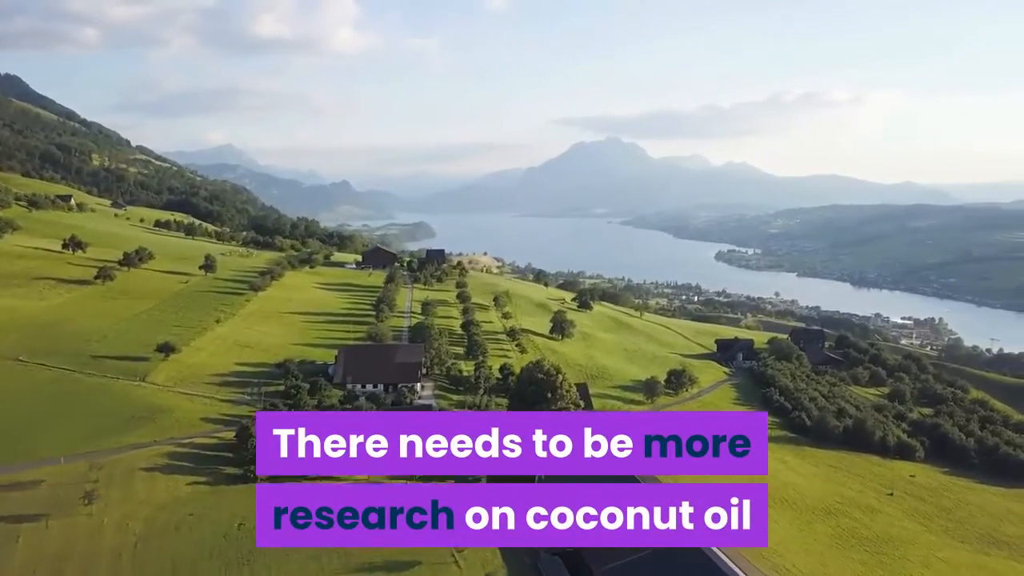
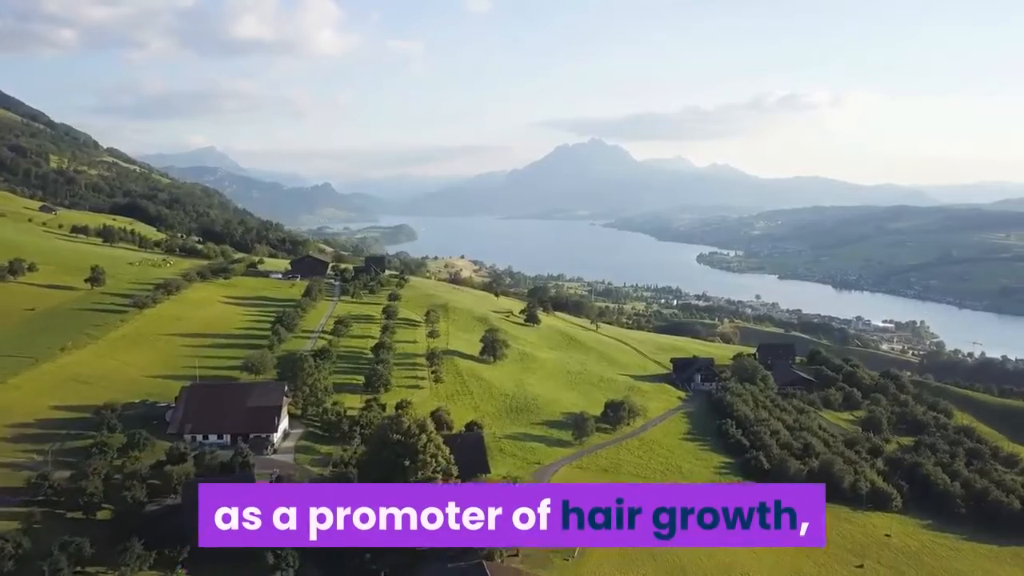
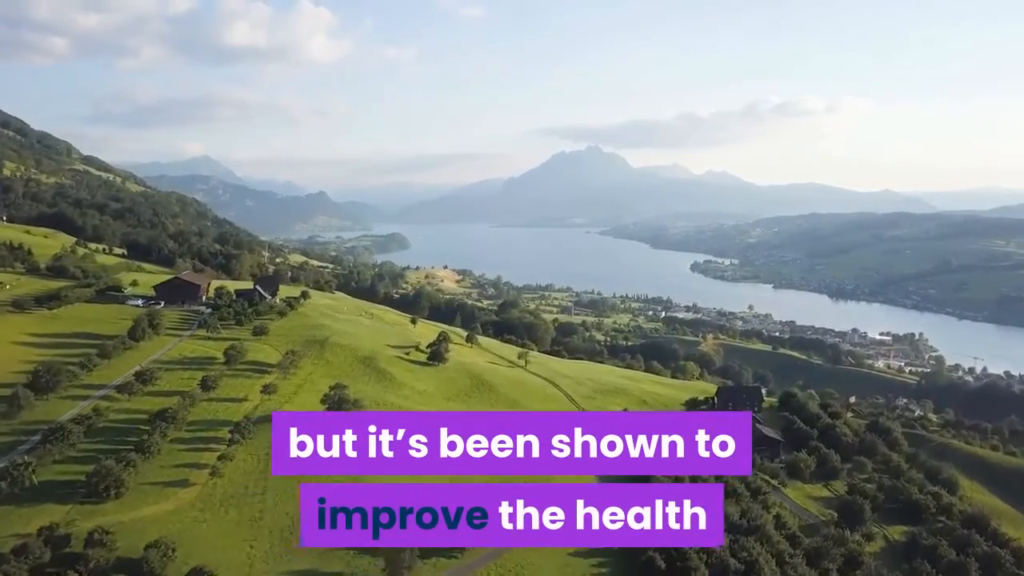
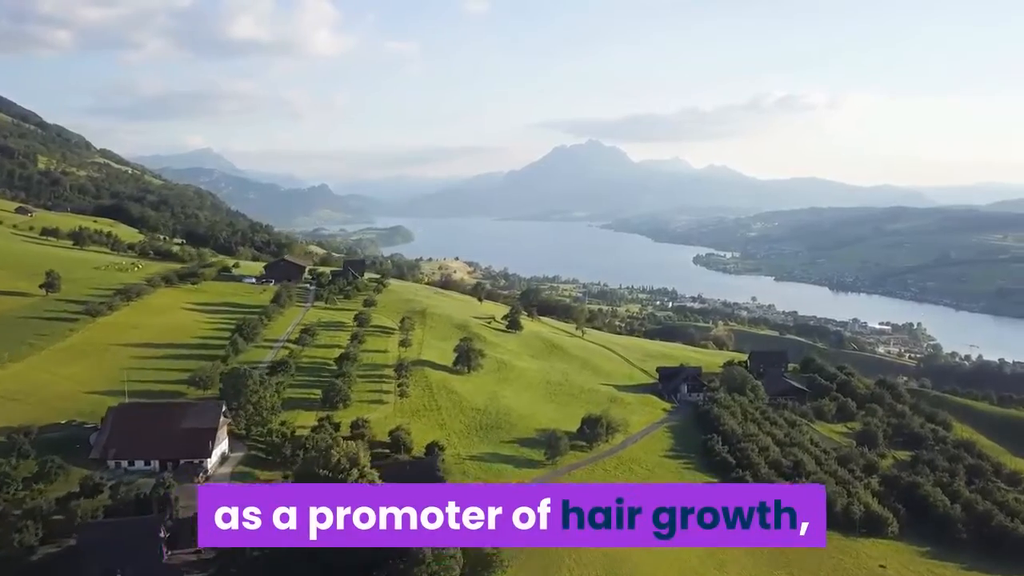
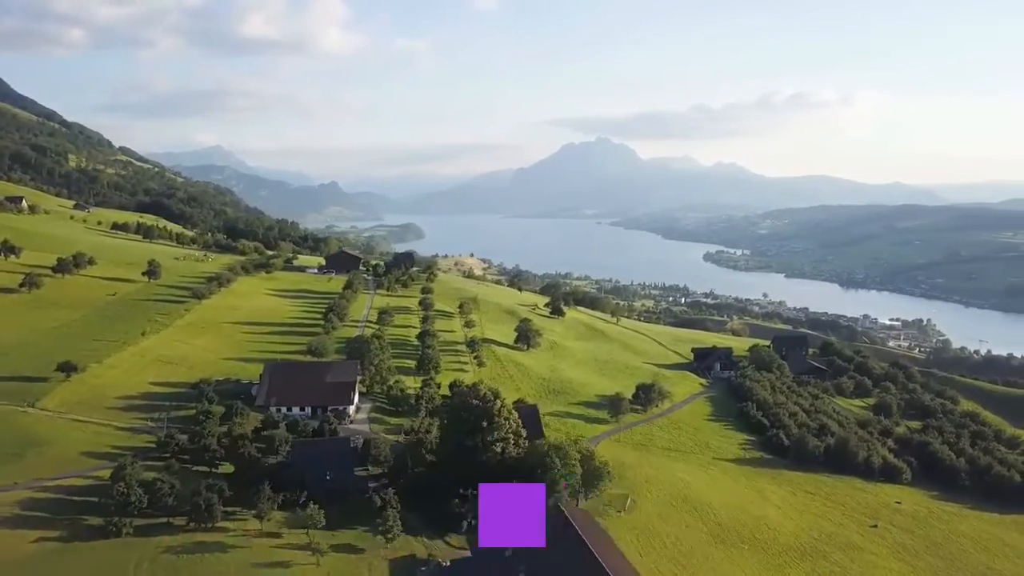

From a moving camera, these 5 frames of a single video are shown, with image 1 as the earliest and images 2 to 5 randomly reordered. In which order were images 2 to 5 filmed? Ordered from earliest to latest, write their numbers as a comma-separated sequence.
5, 2, 4, 3
